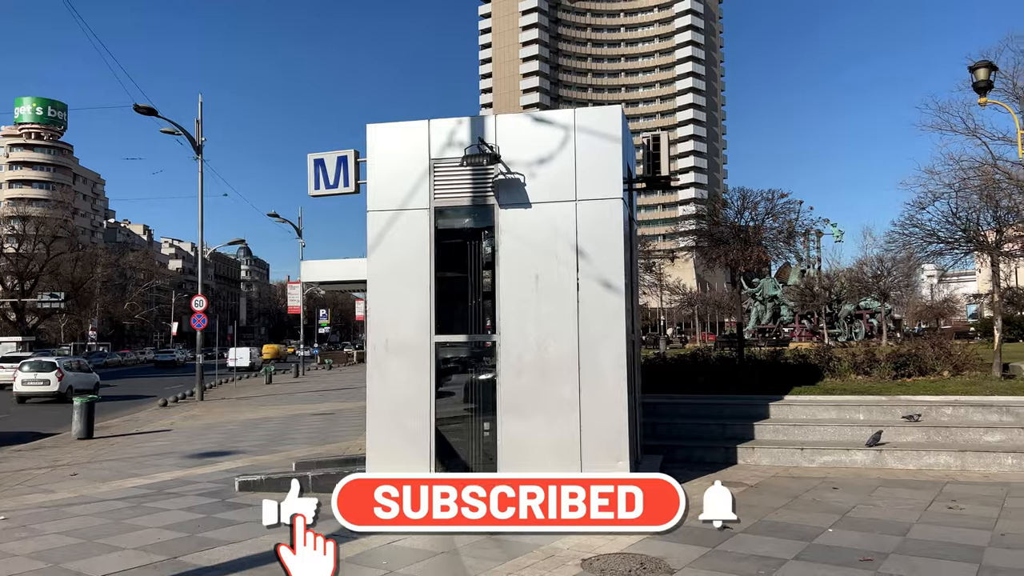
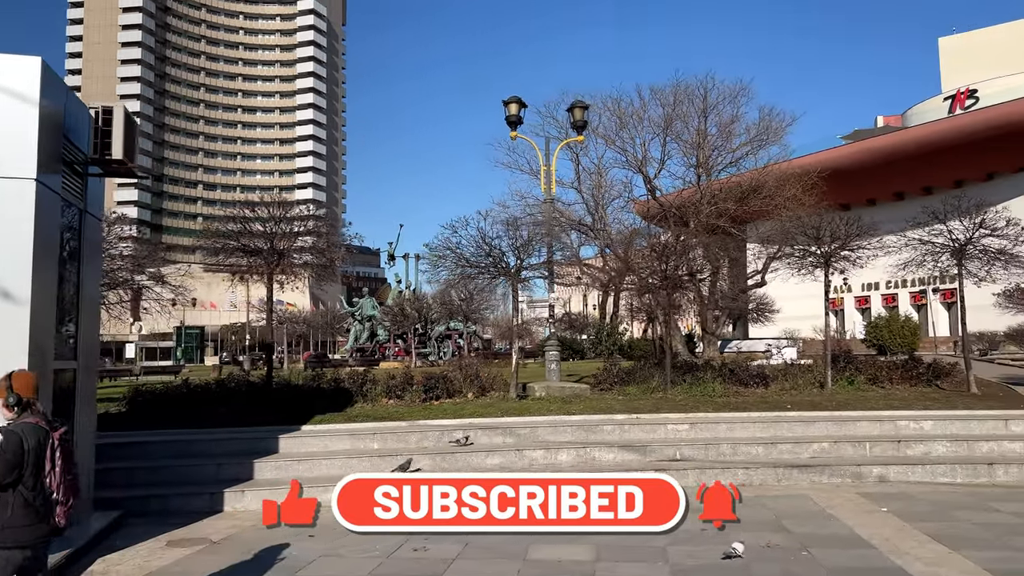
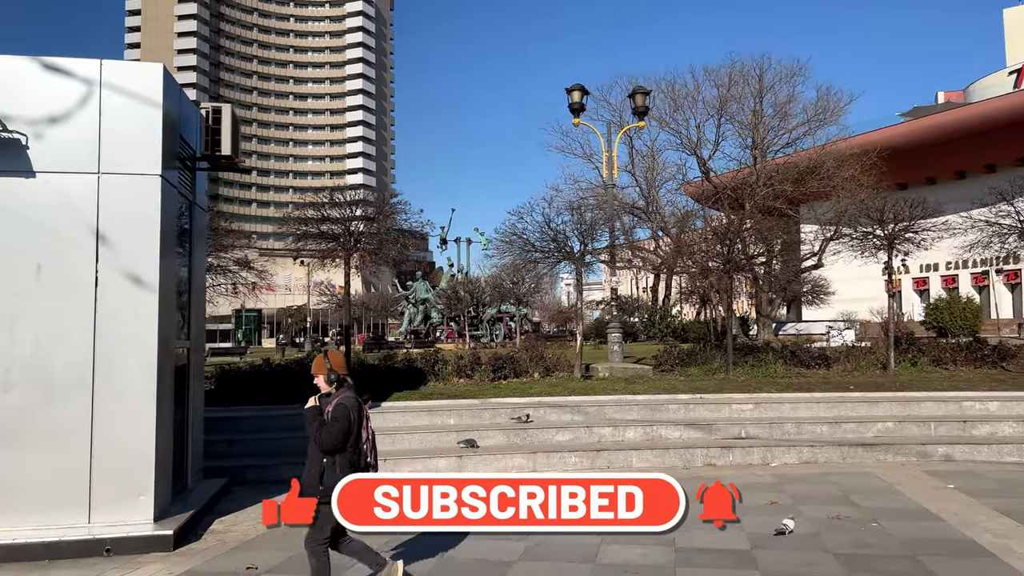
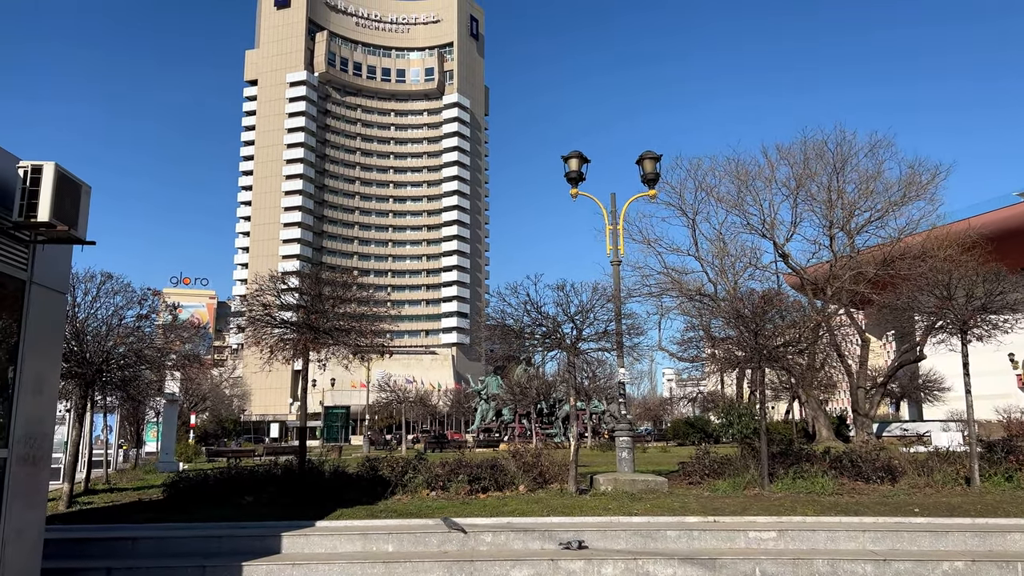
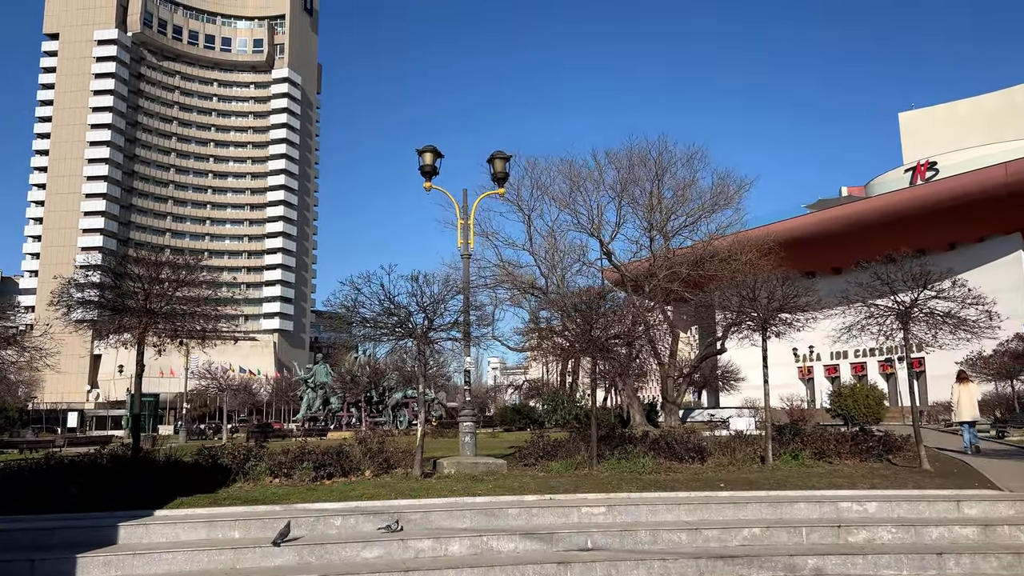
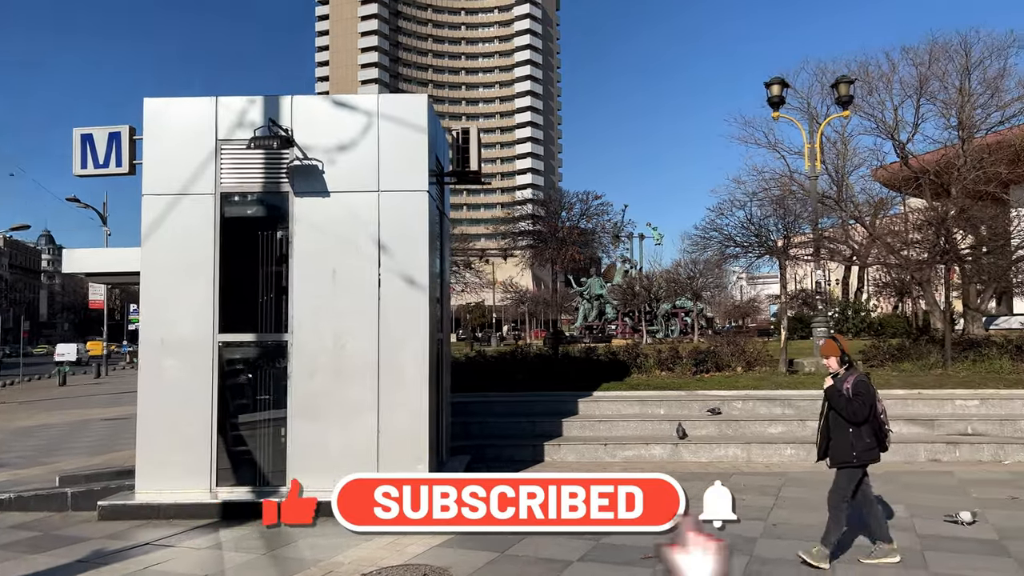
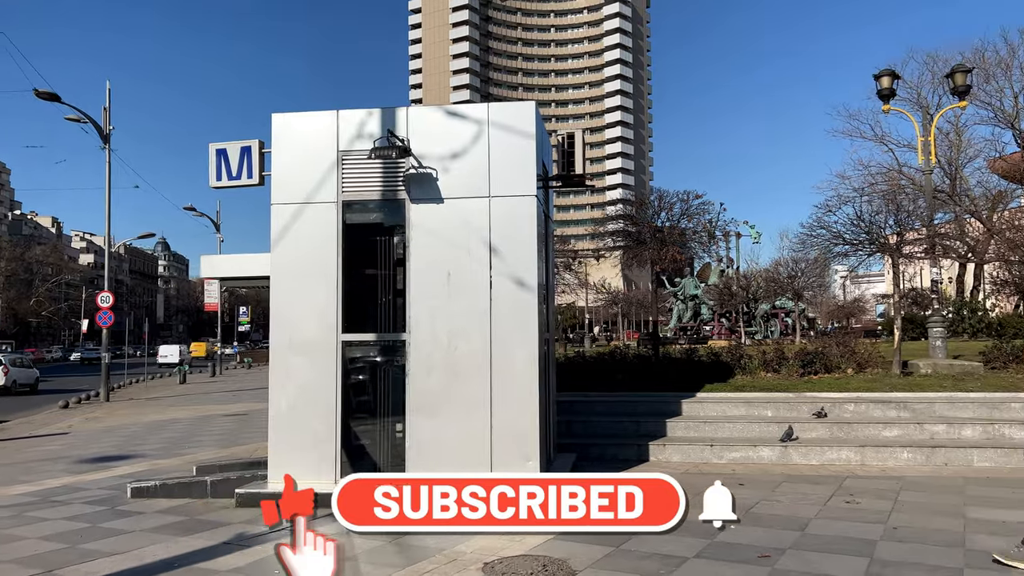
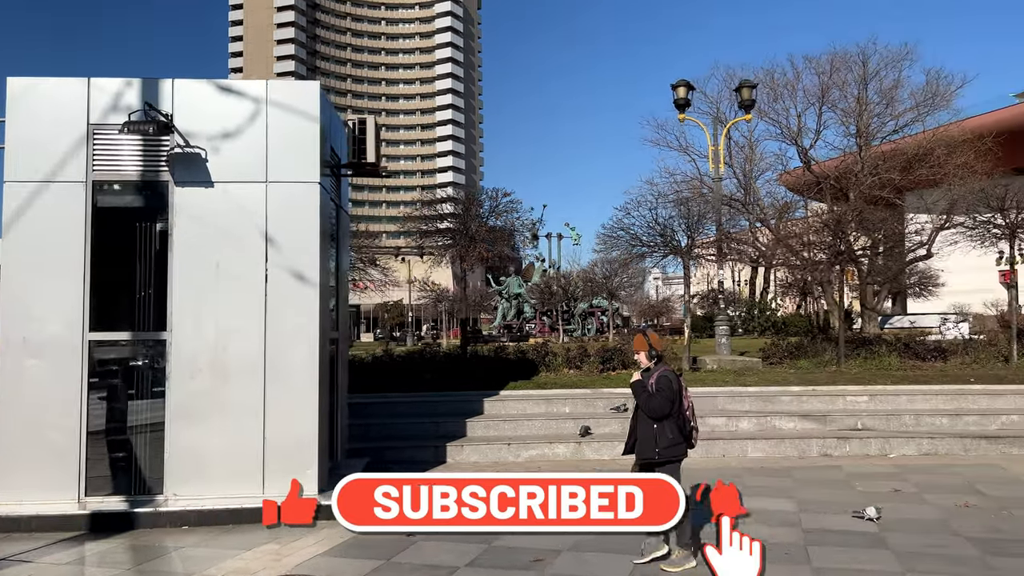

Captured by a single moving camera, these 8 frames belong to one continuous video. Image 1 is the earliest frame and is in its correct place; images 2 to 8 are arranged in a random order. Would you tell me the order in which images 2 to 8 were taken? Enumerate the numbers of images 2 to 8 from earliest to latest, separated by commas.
7, 6, 8, 3, 2, 5, 4
